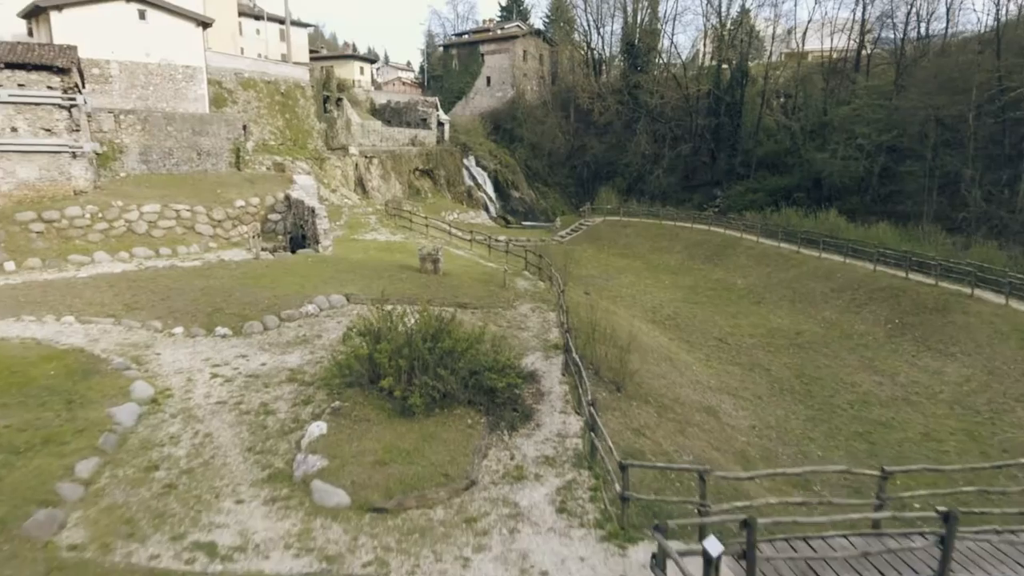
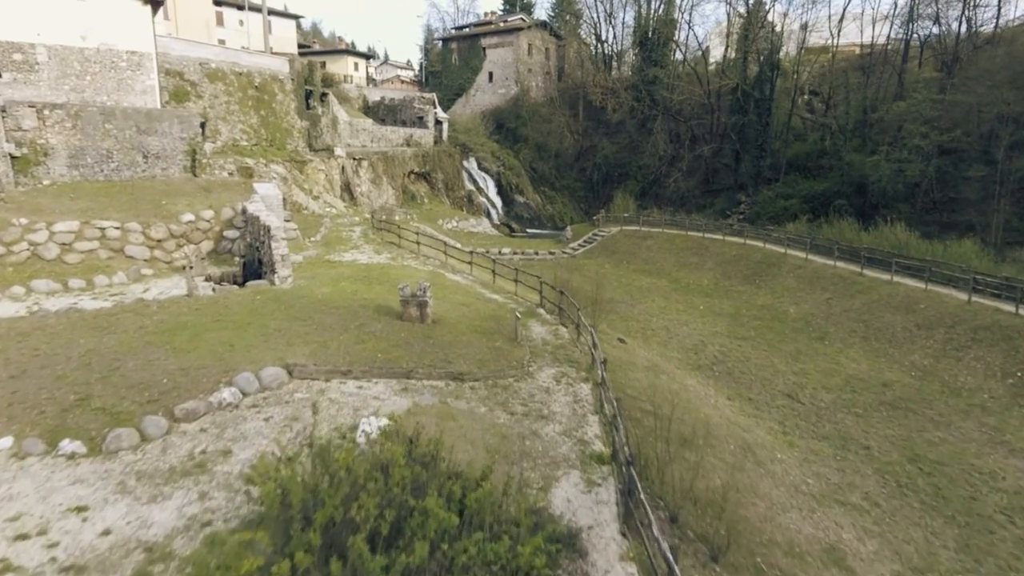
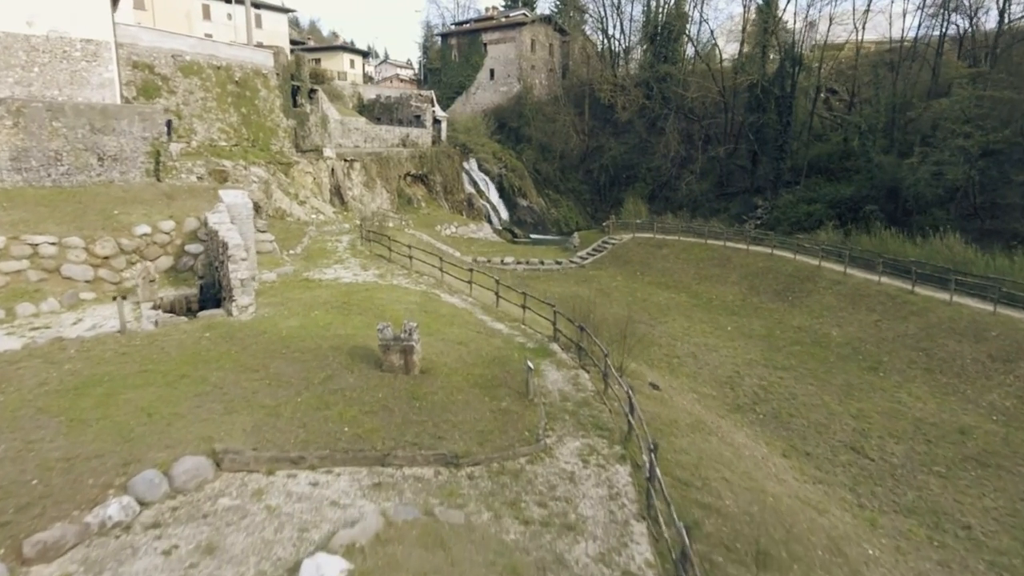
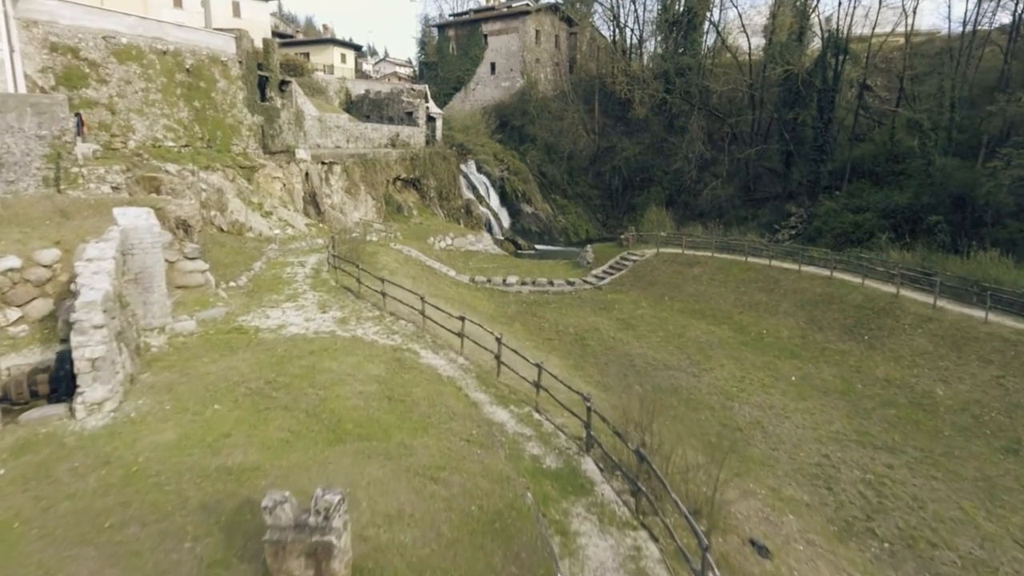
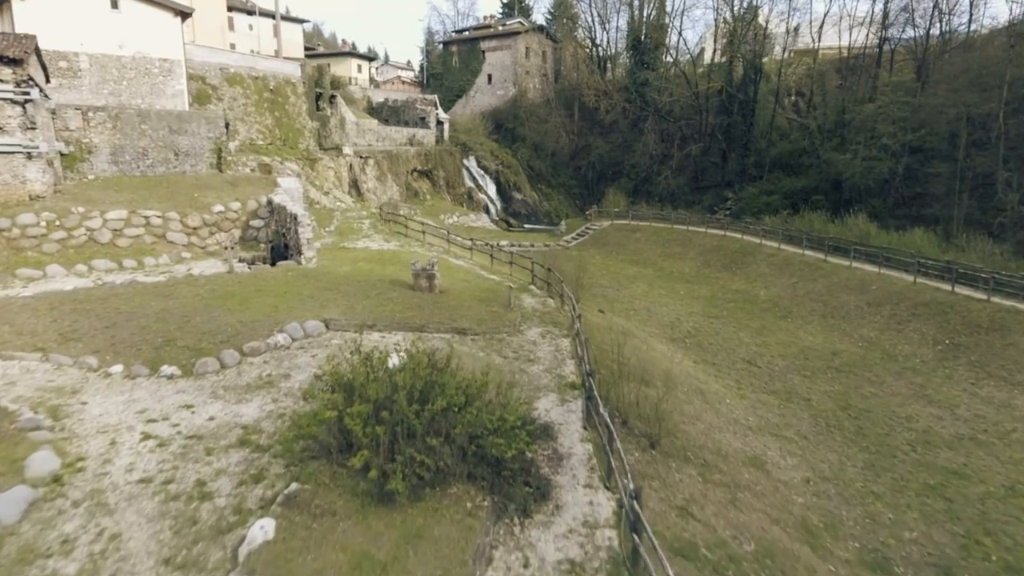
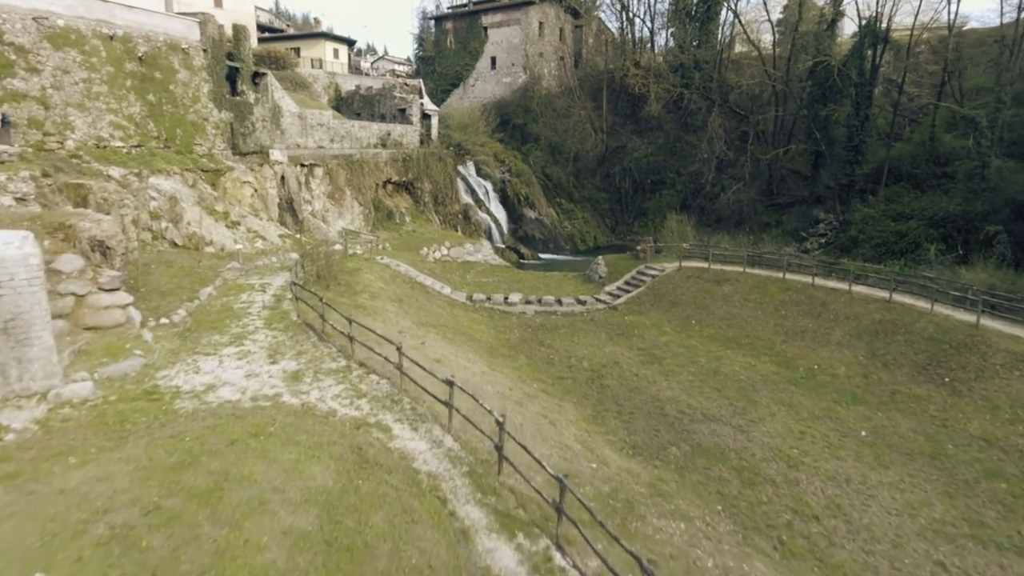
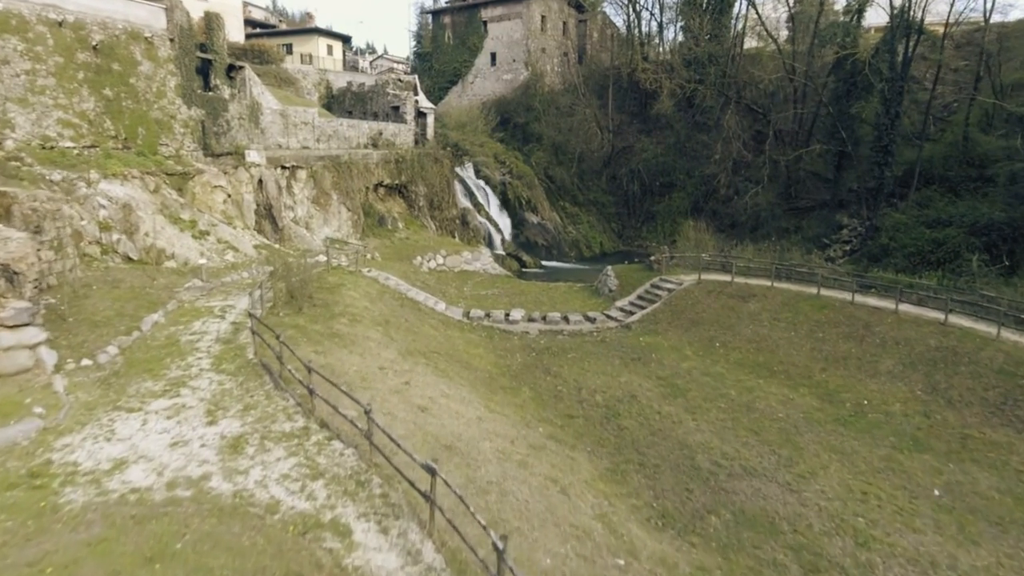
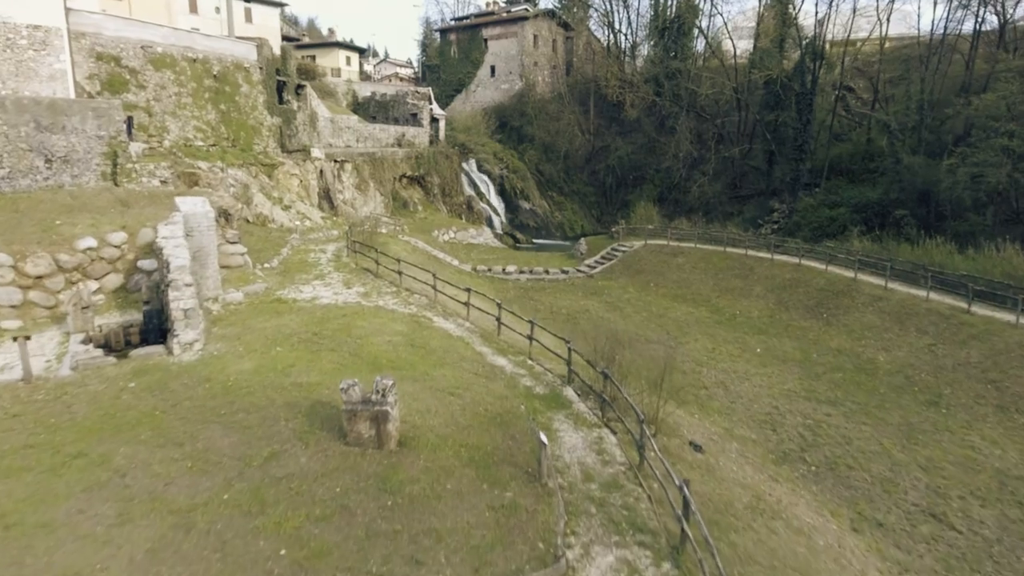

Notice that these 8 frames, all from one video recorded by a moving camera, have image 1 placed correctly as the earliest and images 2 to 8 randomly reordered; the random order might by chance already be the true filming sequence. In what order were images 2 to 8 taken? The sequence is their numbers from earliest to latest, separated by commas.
5, 2, 3, 8, 4, 6, 7
